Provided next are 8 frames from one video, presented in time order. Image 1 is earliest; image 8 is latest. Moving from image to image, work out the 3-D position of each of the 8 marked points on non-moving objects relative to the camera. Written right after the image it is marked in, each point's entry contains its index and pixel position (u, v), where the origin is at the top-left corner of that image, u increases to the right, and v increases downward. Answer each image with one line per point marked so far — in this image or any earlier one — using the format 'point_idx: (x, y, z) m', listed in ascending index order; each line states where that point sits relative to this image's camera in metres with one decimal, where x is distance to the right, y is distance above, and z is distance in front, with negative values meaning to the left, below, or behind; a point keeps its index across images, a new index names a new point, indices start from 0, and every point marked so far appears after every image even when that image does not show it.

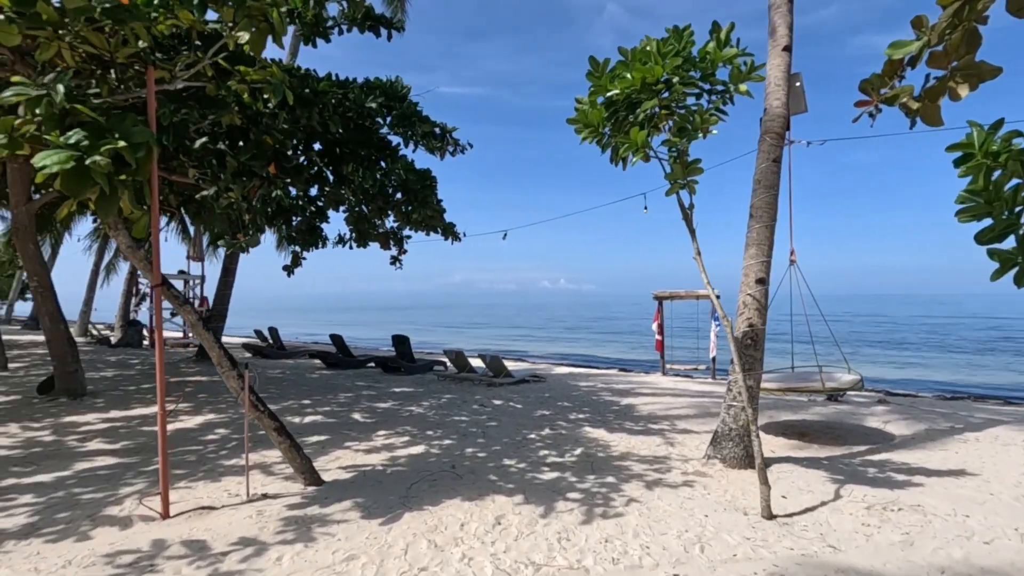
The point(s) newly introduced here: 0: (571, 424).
0: (+0.7, -1.7, +6.6) m
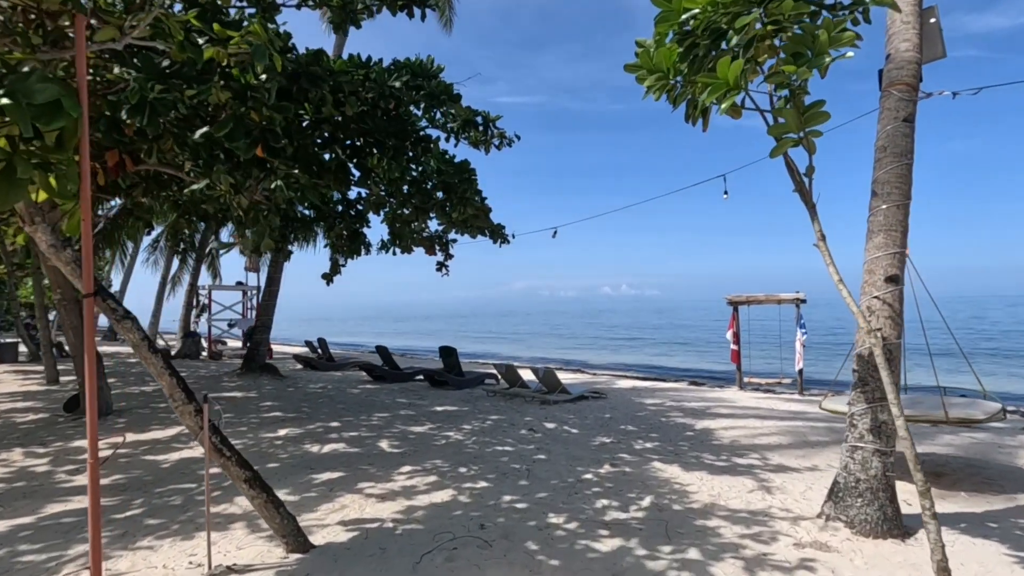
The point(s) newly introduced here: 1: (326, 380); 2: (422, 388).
0: (+1.3, -1.7, +5.4) m
1: (-3.8, -1.9, +11.0) m
2: (-1.8, -2.0, +10.4) m
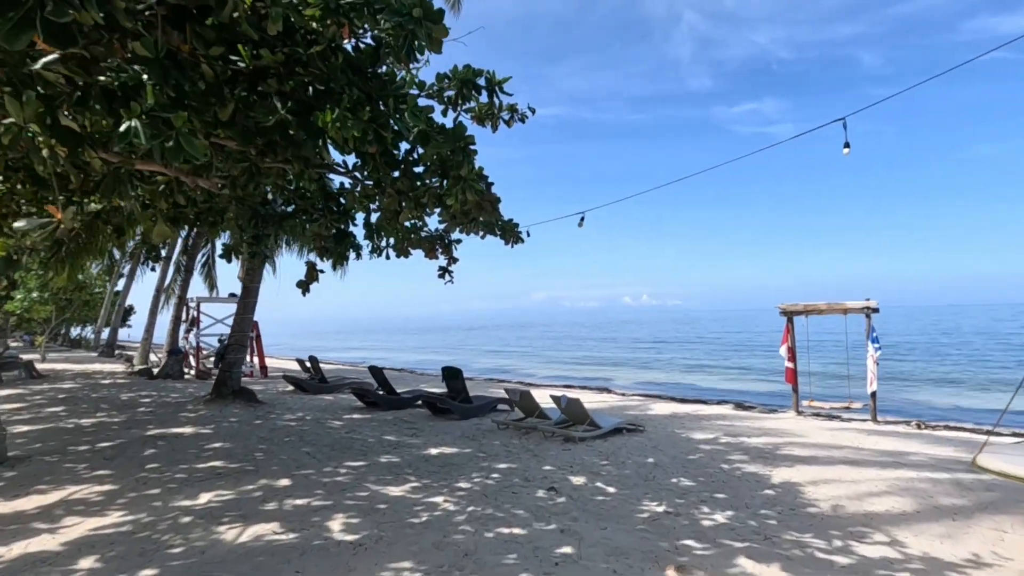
0: (+1.3, -1.8, +3.6) m
1: (-3.5, -2.1, +9.4) m
2: (-1.5, -2.1, +8.7) m
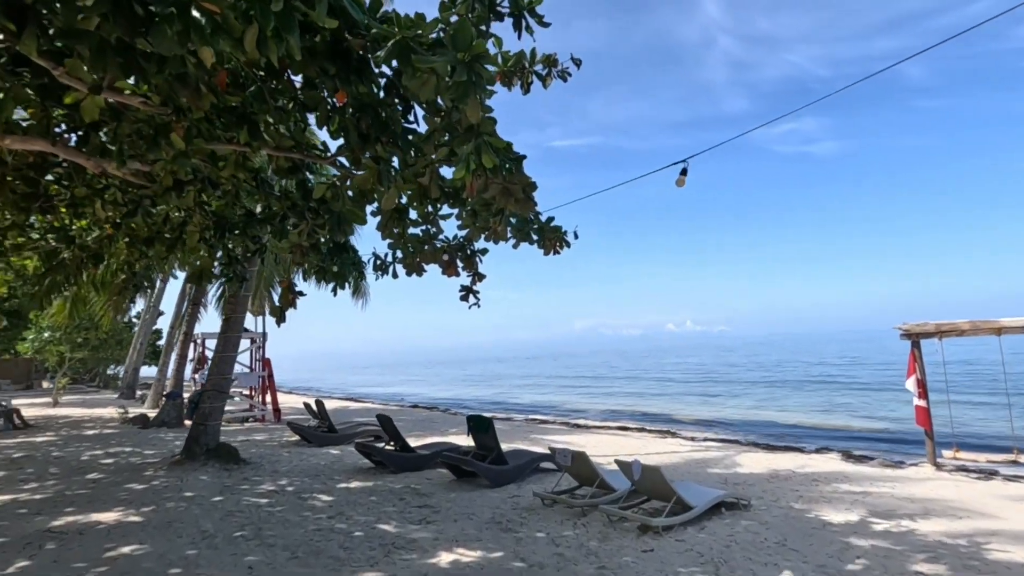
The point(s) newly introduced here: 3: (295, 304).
0: (+1.5, -1.7, +1.3) m
1: (-2.9, -2.5, +7.3) m
2: (-0.9, -2.4, +6.6) m
3: (-2.4, -0.2, +5.9) m
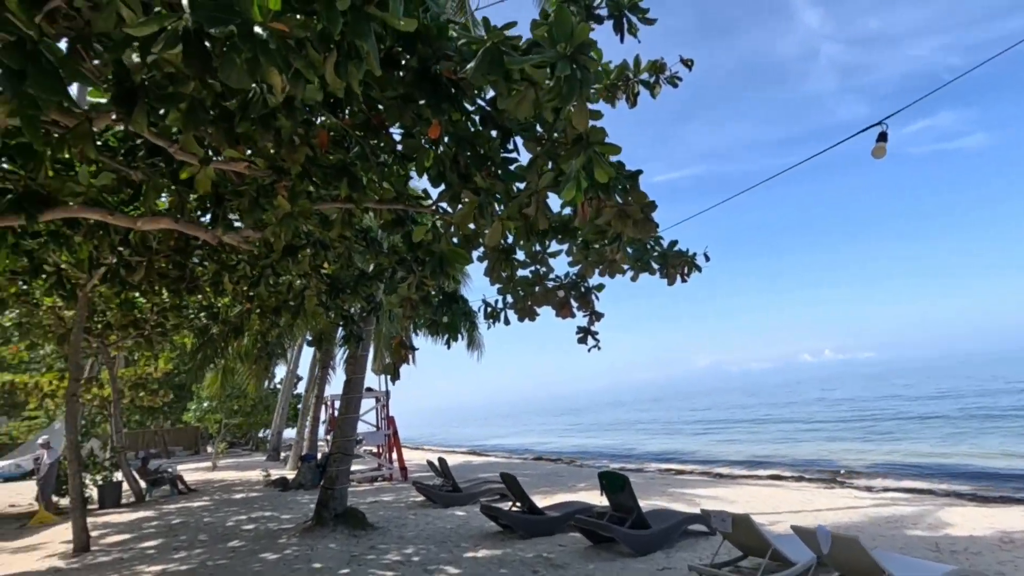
0: (+1.9, -1.6, +0.3) m
1: (-1.1, -3.2, +7.0) m
2: (+0.7, -2.9, +5.8) m
3: (-1.1, -0.8, +5.7) m
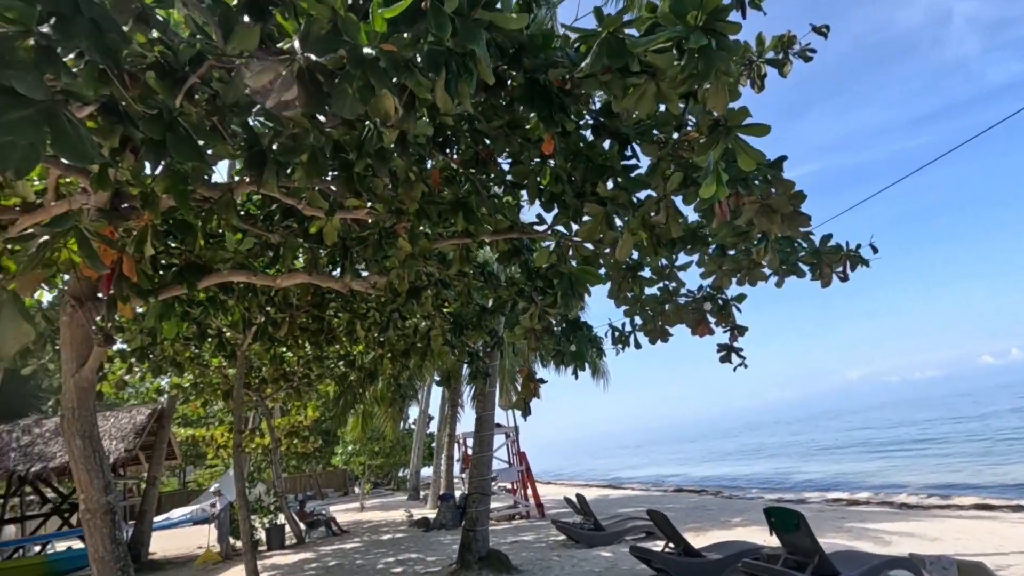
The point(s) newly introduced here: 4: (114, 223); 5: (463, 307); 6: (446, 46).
0: (+2.1, -1.3, -0.5) m
1: (+0.8, -3.6, +6.5) m
2: (+2.2, -3.0, +5.1) m
3: (+0.3, -1.1, +5.4) m
4: (-2.5, +0.4, +3.4) m
5: (-0.6, -0.2, +6.5) m
6: (-0.2, +0.9, +1.9) m
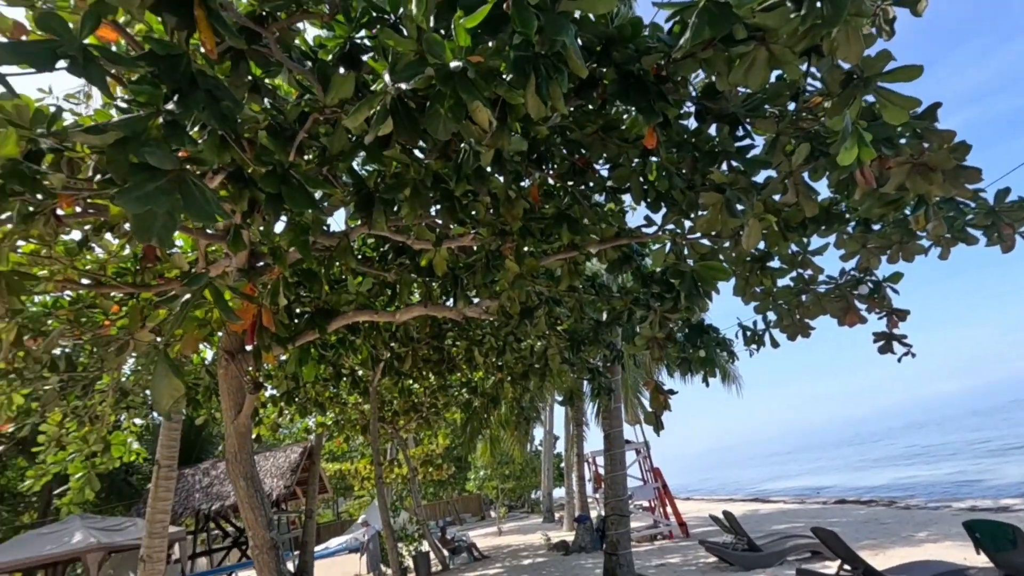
0: (+2.1, -1.0, -1.1) m
1: (+2.5, -3.6, +5.9) m
2: (+3.5, -2.8, +4.2) m
3: (+1.5, -1.1, +5.1) m
4: (-1.8, +0.1, +3.7) m
5: (+0.8, -0.4, +6.3) m
6: (+0.1, +0.8, +1.8) m
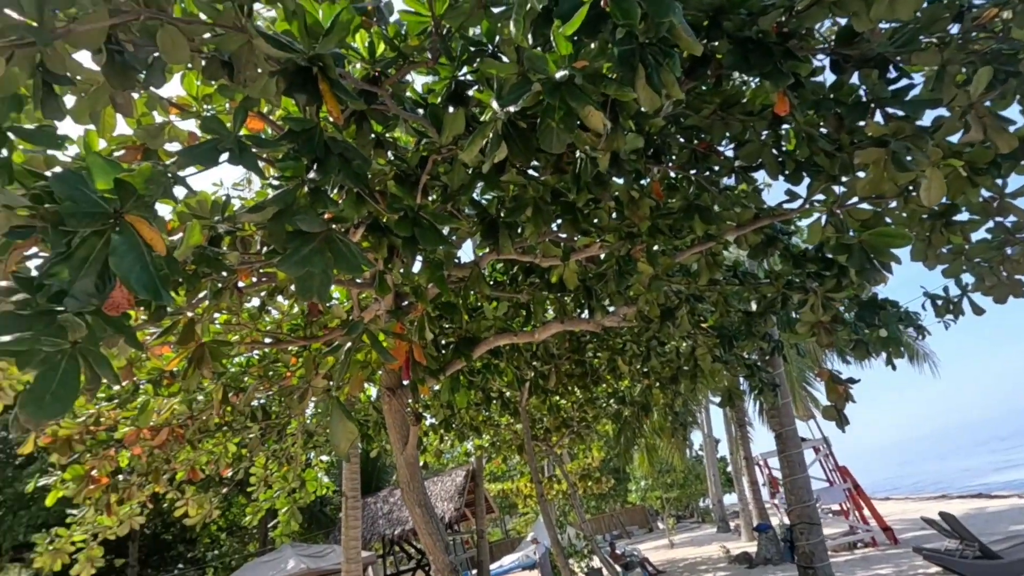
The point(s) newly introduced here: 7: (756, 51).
0: (+1.9, -0.7, -1.7) m
1: (+4.3, -3.2, +5.0) m
2: (+4.8, -2.3, +3.1) m
3: (+2.8, -0.9, +4.5) m
4: (-0.8, -0.2, +4.0) m
5: (+2.3, -0.3, +5.9) m
6: (+0.4, +0.8, +1.7) m
7: (+1.1, +1.1, +2.4) m
